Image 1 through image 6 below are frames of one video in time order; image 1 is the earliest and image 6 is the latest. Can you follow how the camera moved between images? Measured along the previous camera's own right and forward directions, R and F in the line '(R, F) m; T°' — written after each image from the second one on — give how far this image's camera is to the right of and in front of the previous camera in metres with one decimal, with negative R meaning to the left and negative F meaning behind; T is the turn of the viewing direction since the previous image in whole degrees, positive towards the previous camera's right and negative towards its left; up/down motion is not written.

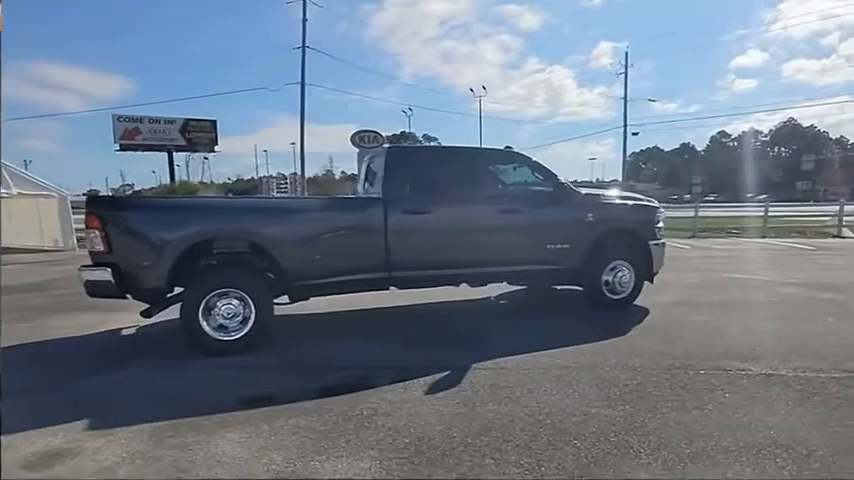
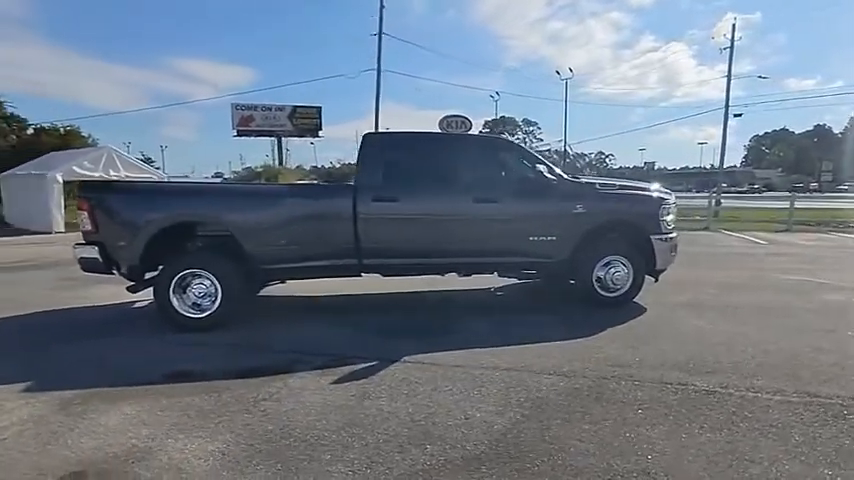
(+1.6, +0.3) m; -11°
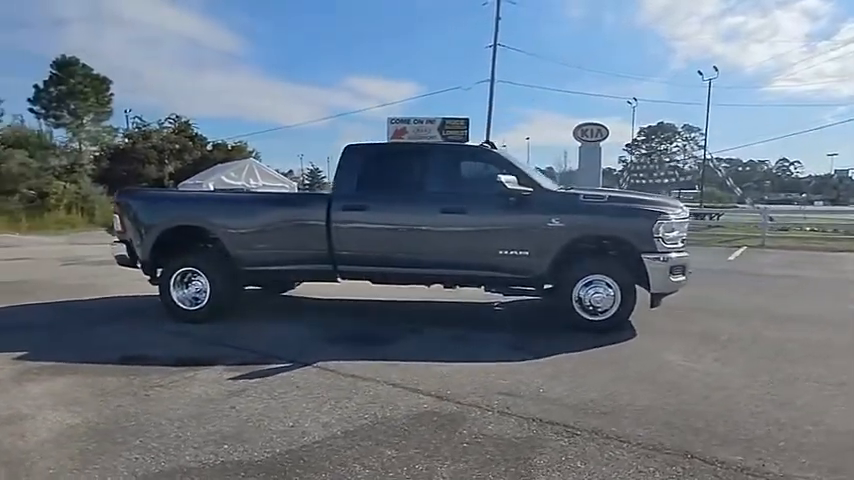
(+2.2, +0.4) m; -16°
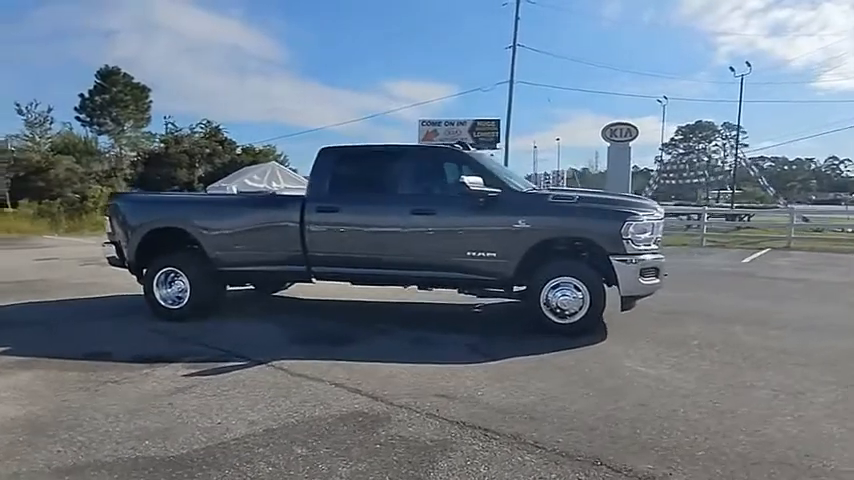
(+0.8, 0.0) m; -4°
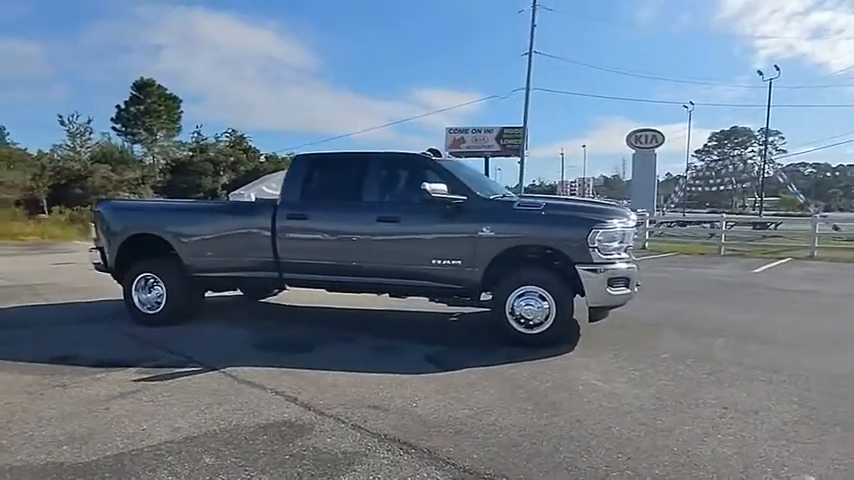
(+0.7, +0.1) m; -3°
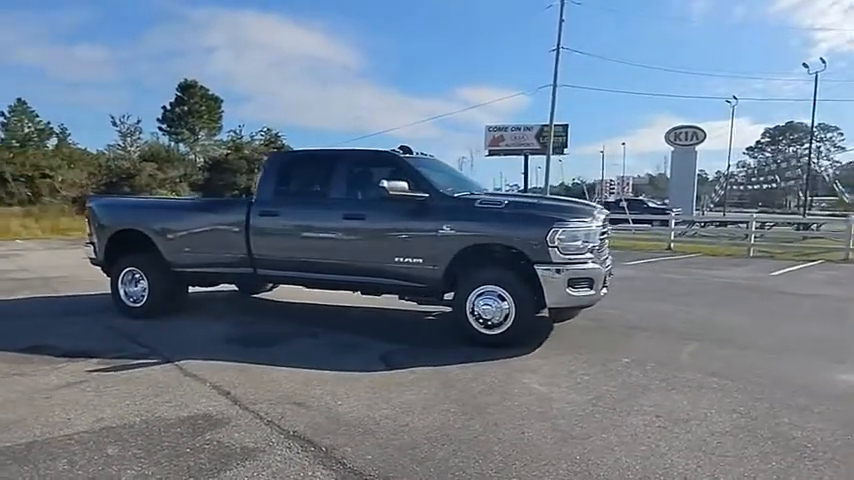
(+0.9, +0.1) m; -4°
